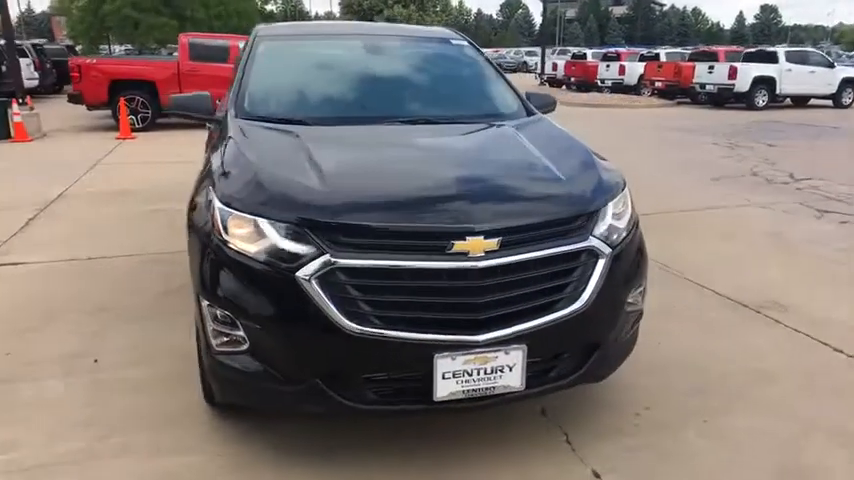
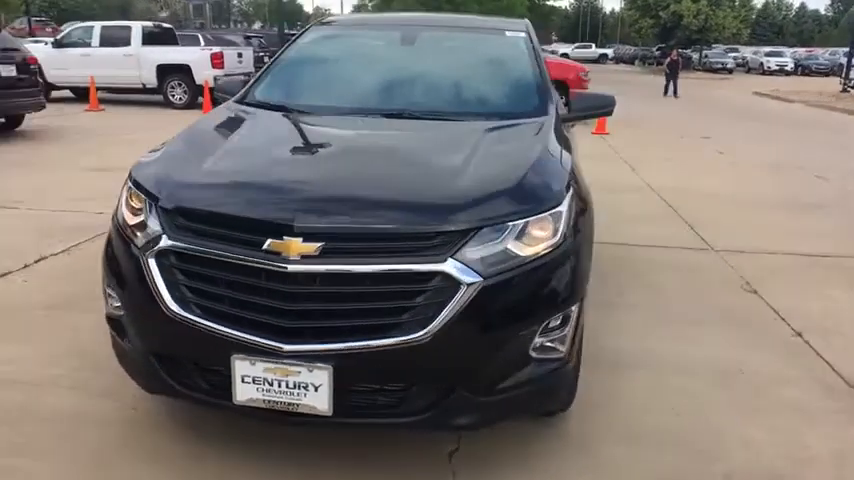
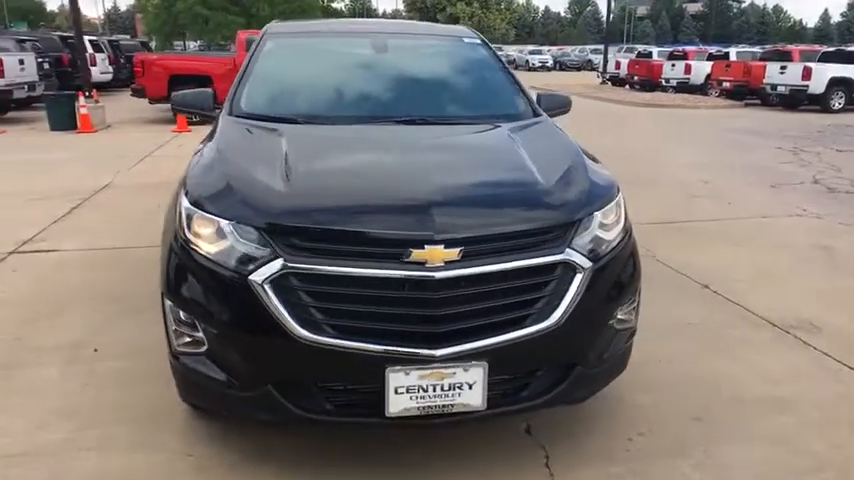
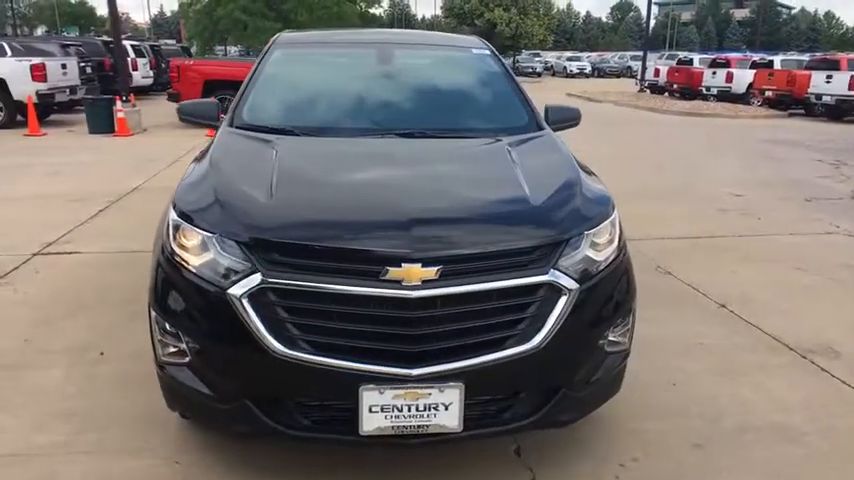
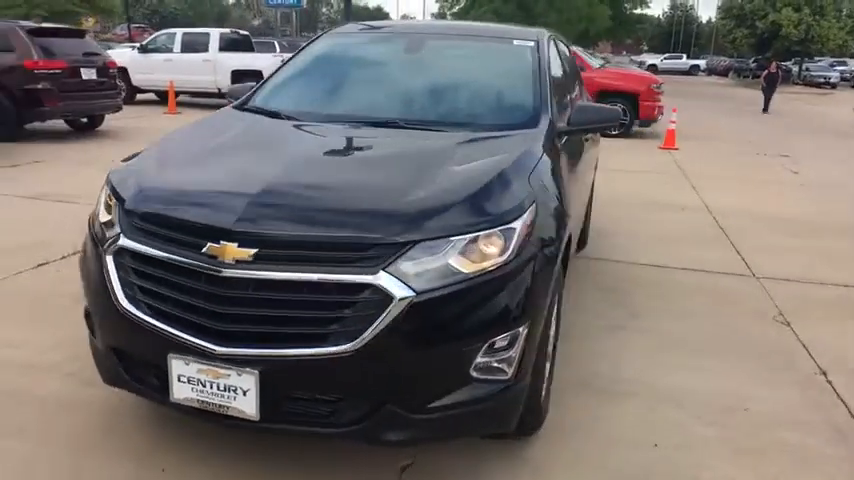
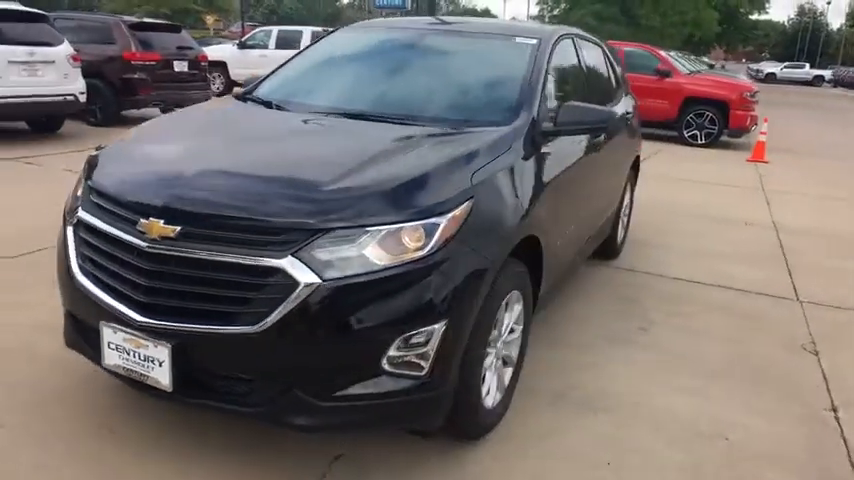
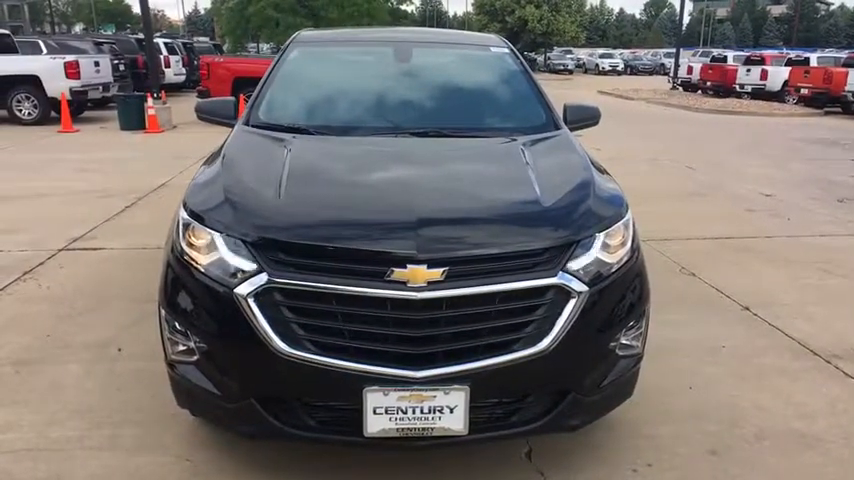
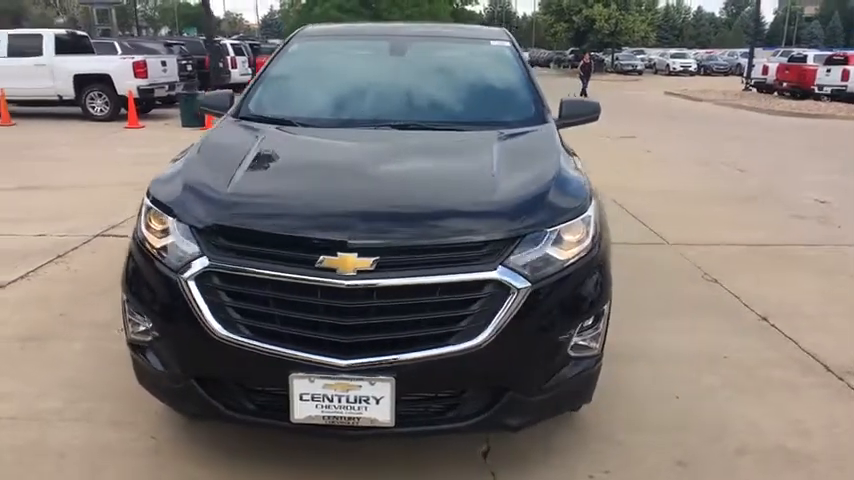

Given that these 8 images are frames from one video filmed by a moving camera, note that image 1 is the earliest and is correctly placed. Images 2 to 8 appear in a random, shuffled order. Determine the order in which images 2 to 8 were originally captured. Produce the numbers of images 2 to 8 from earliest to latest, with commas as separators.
3, 4, 7, 8, 2, 5, 6
